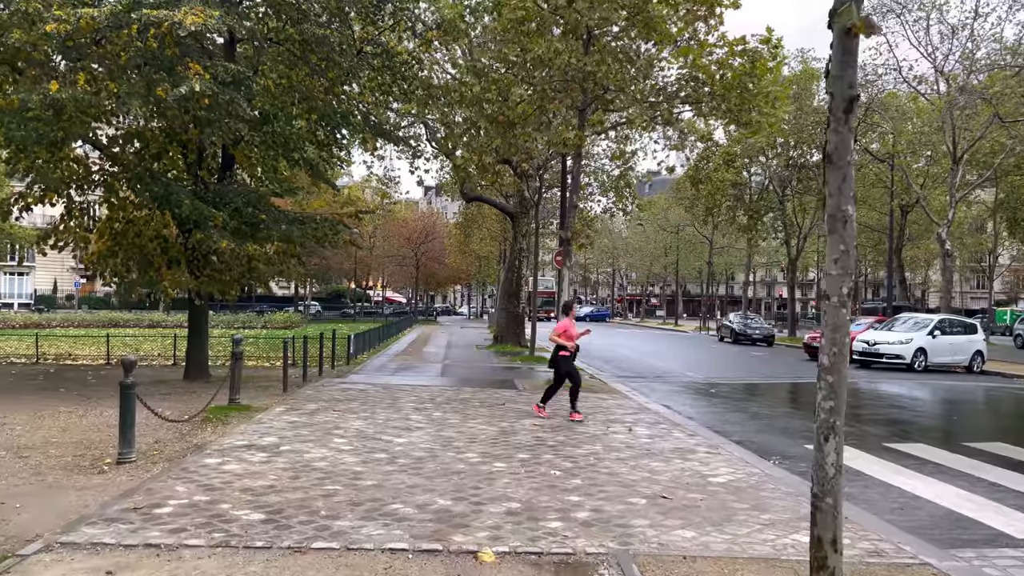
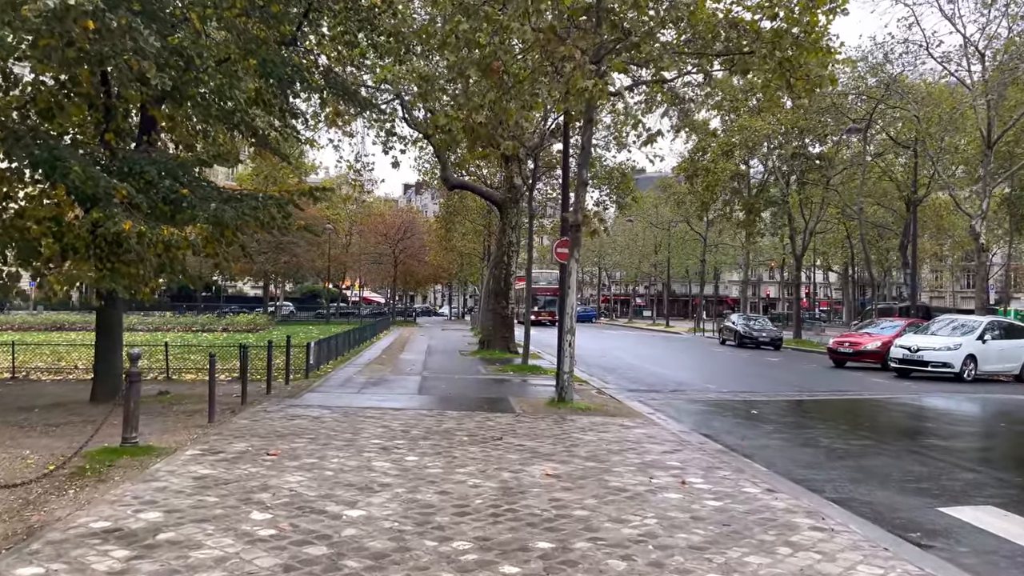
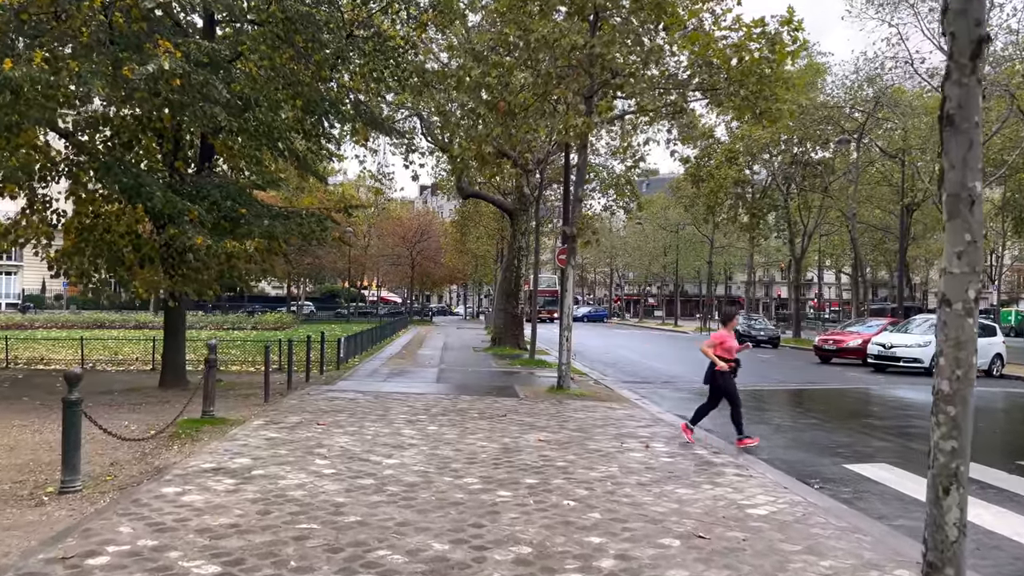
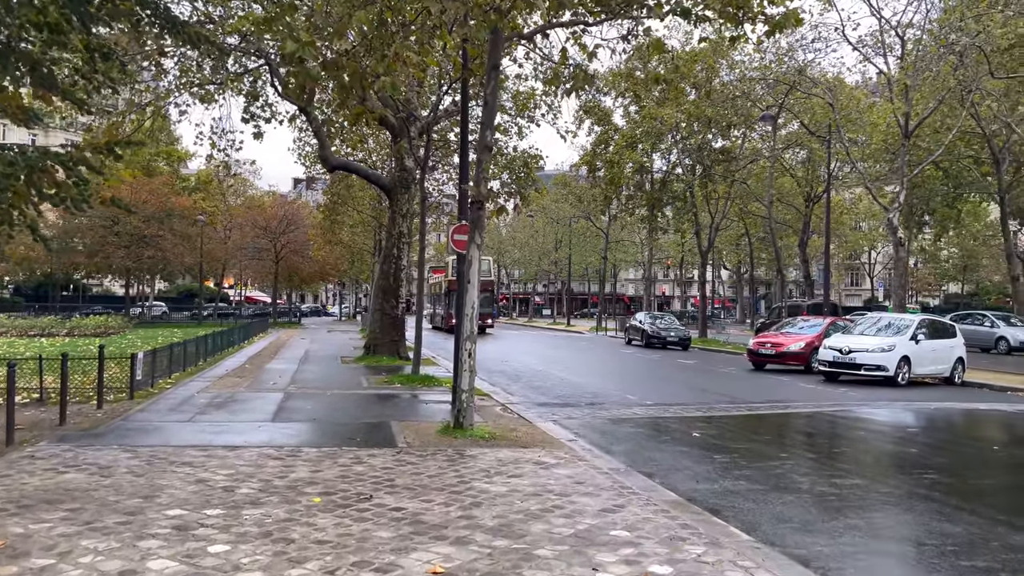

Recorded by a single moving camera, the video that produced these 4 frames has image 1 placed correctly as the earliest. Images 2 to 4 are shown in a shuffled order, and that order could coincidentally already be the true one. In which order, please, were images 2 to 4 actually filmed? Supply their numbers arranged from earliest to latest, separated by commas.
3, 2, 4
